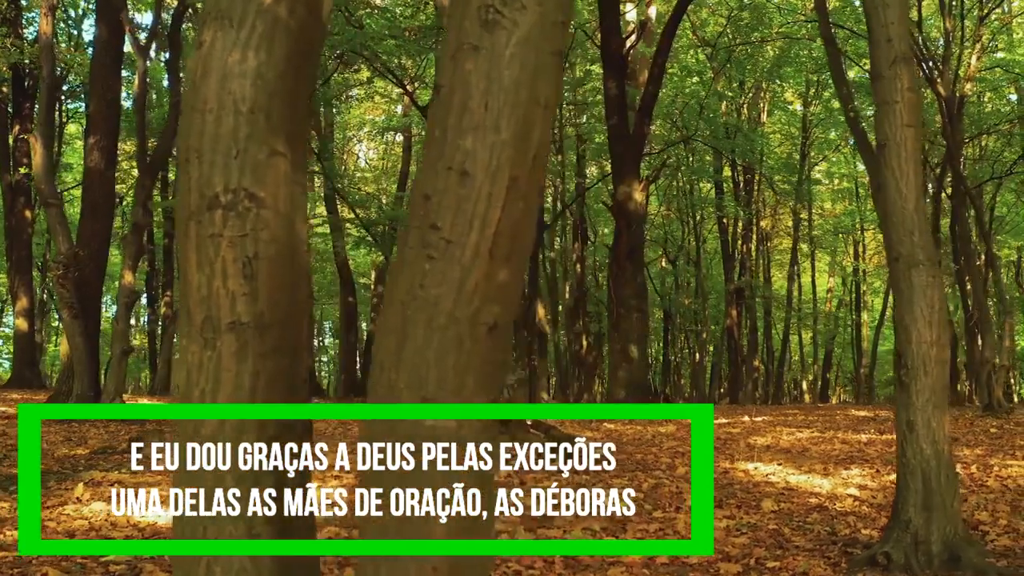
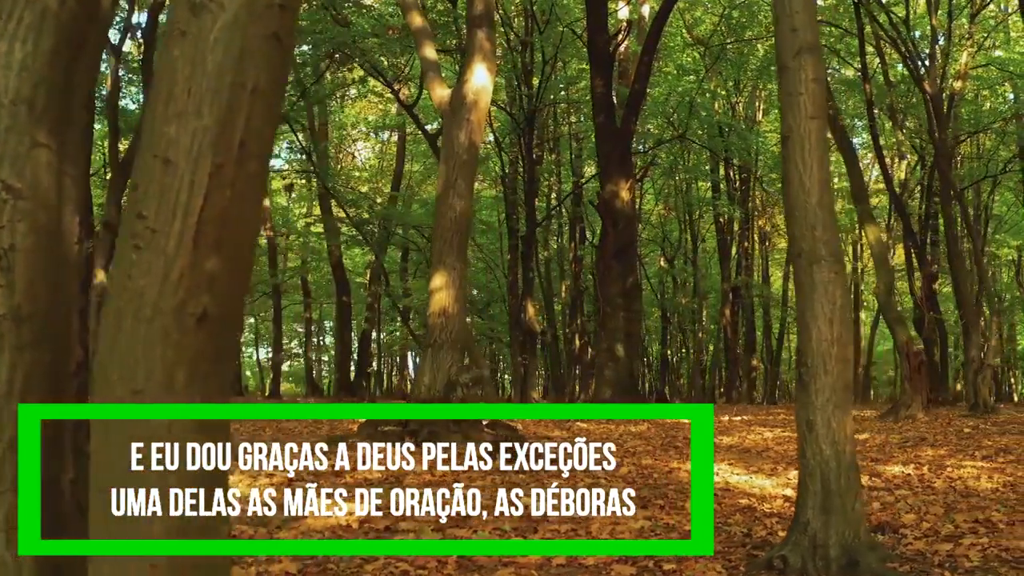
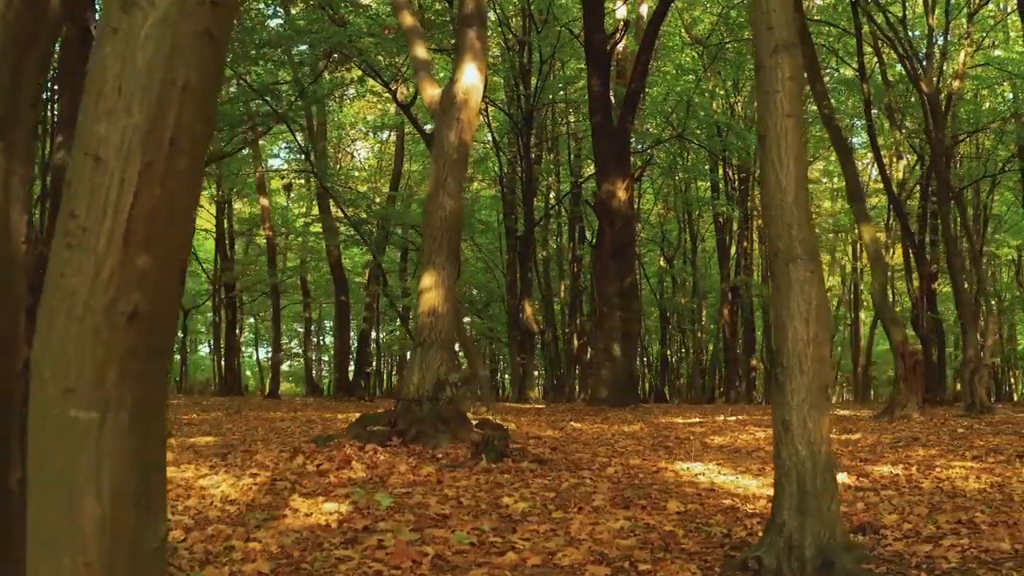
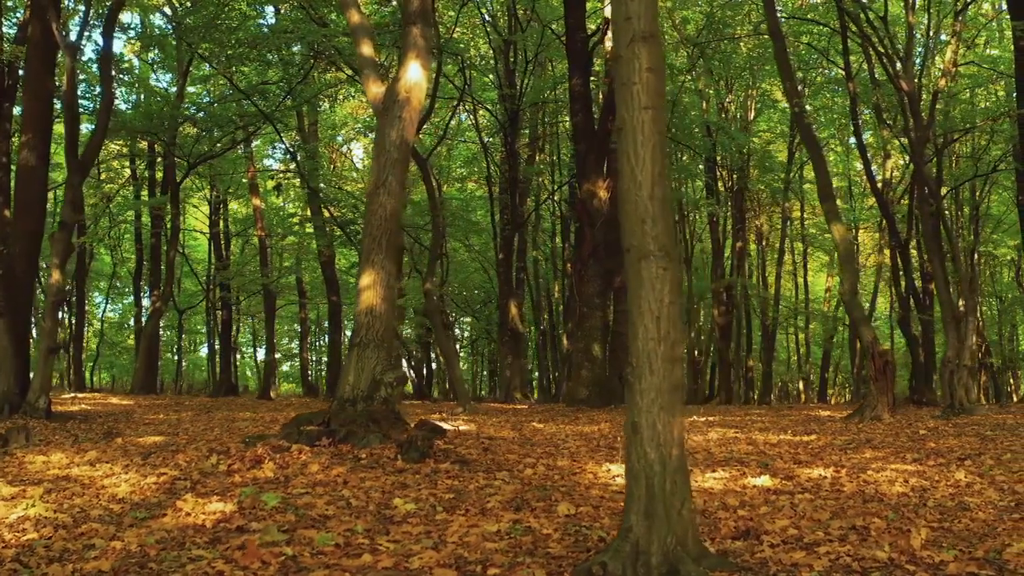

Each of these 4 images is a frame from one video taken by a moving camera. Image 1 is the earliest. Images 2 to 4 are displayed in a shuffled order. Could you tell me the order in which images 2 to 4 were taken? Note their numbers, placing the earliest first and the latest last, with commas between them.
2, 3, 4
